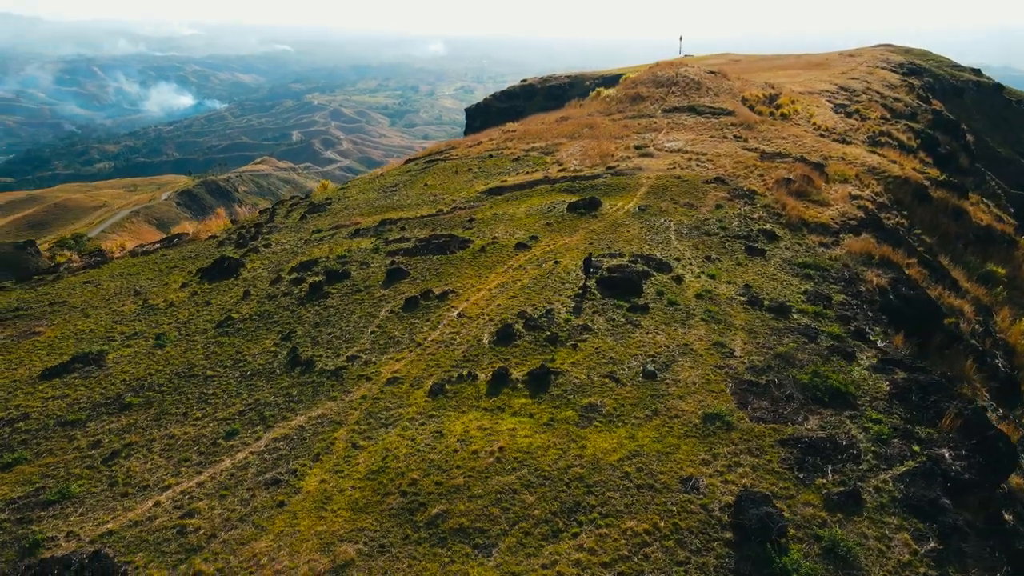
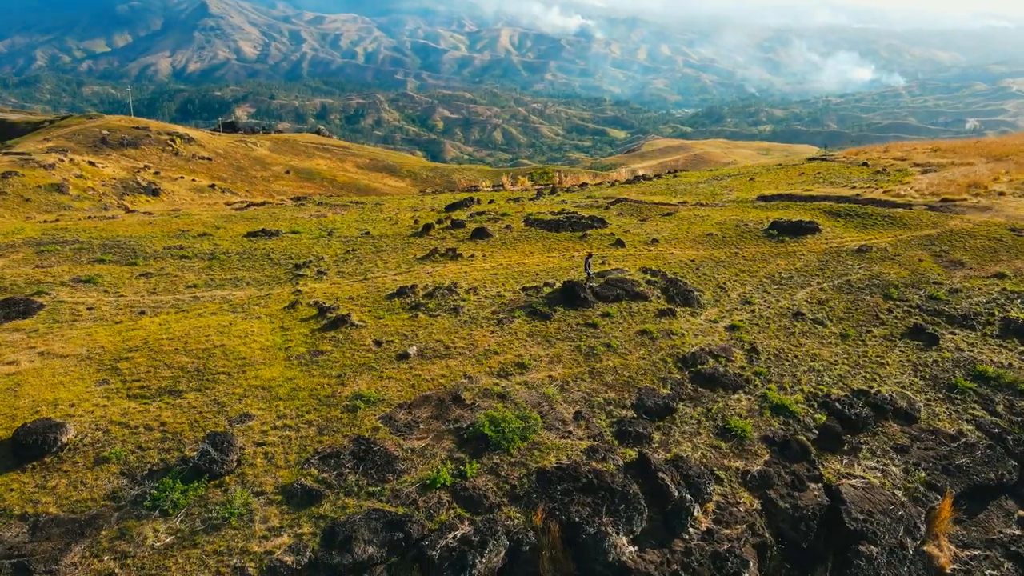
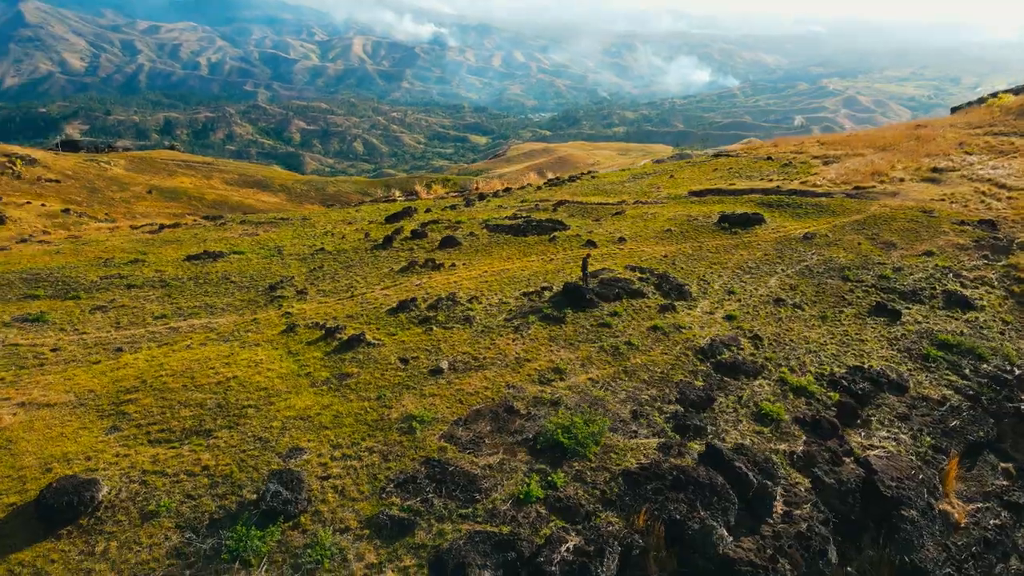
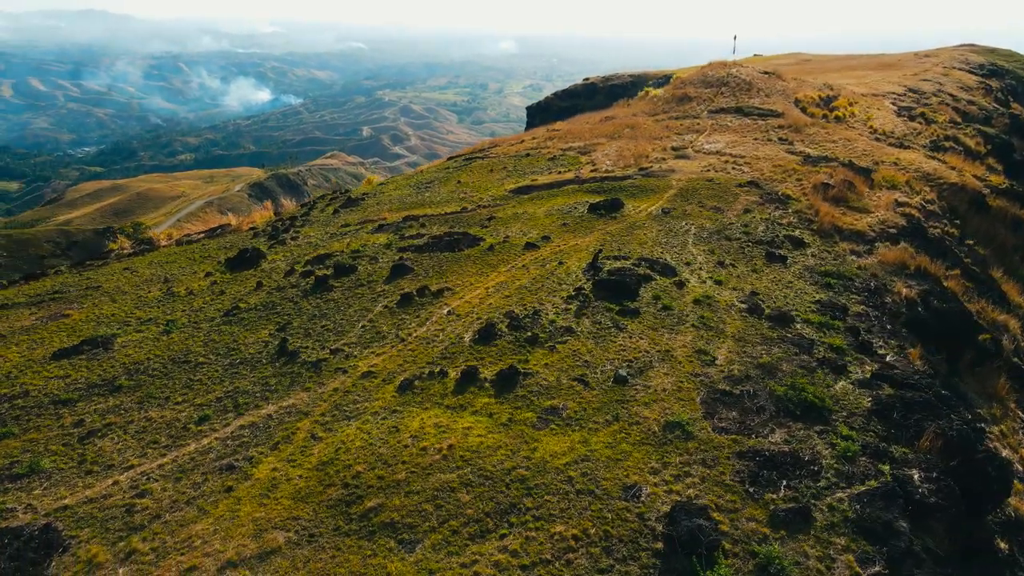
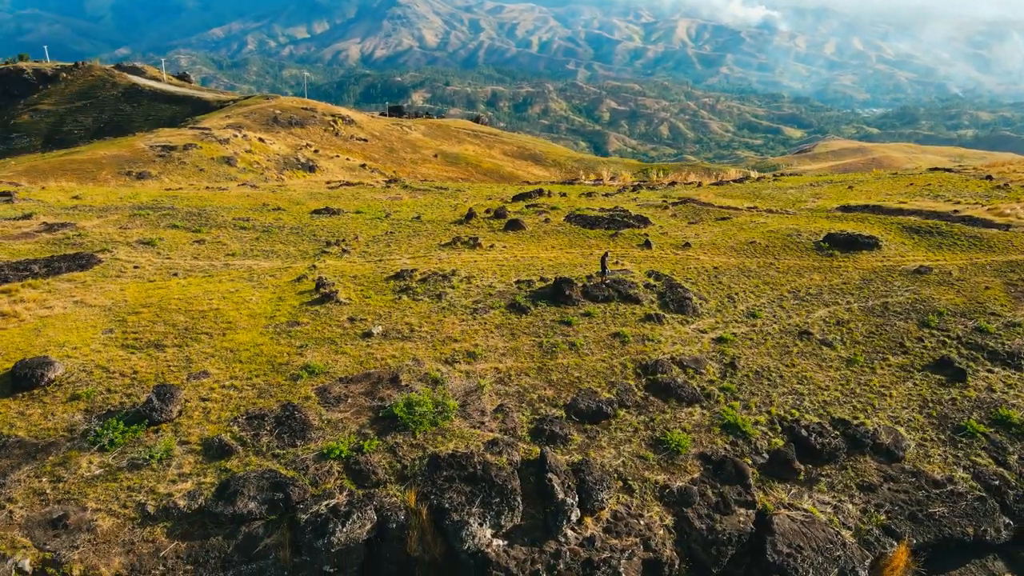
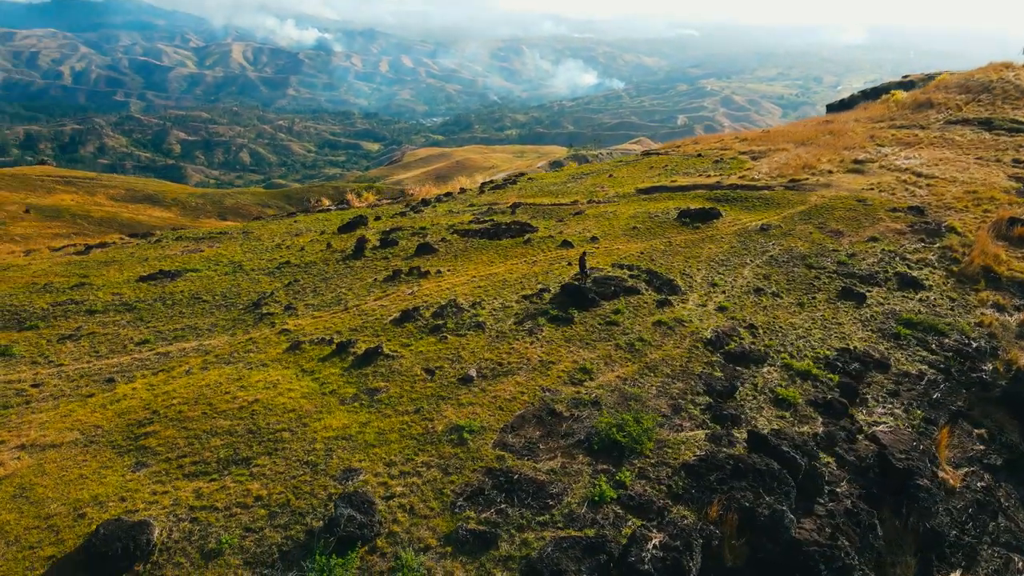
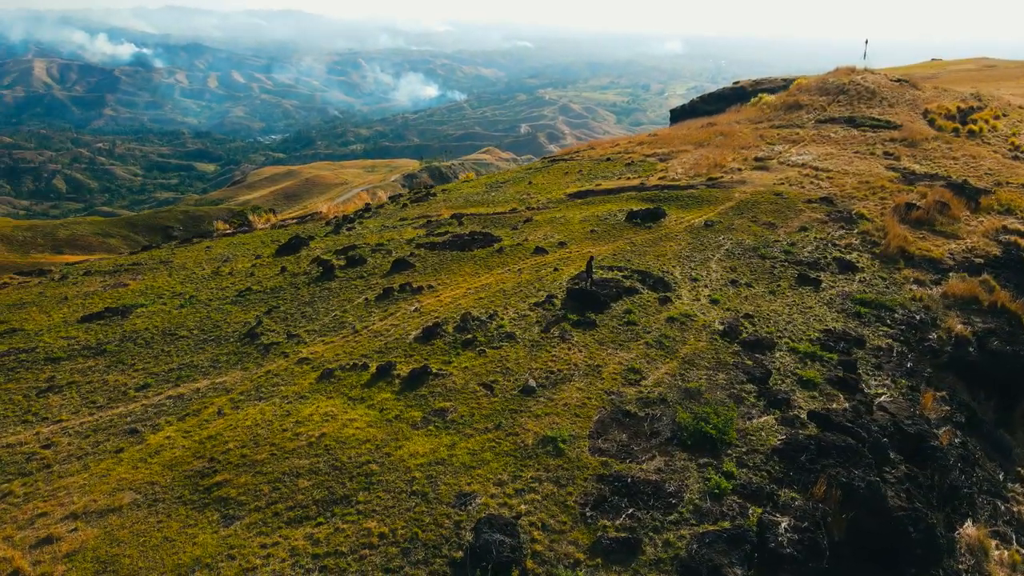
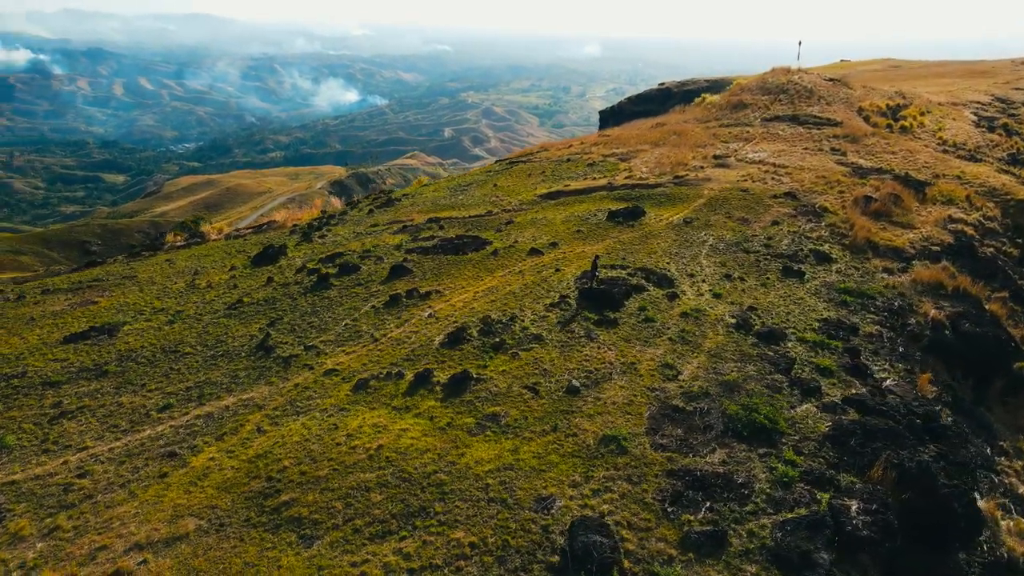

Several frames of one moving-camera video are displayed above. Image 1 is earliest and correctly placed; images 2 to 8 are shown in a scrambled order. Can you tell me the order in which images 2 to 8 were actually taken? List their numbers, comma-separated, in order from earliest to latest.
4, 8, 7, 6, 3, 2, 5
